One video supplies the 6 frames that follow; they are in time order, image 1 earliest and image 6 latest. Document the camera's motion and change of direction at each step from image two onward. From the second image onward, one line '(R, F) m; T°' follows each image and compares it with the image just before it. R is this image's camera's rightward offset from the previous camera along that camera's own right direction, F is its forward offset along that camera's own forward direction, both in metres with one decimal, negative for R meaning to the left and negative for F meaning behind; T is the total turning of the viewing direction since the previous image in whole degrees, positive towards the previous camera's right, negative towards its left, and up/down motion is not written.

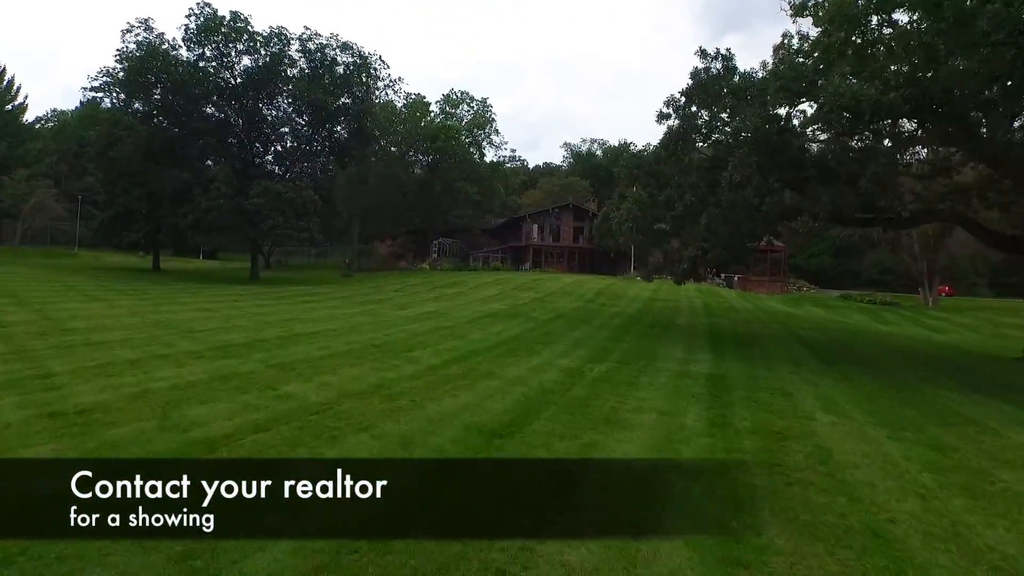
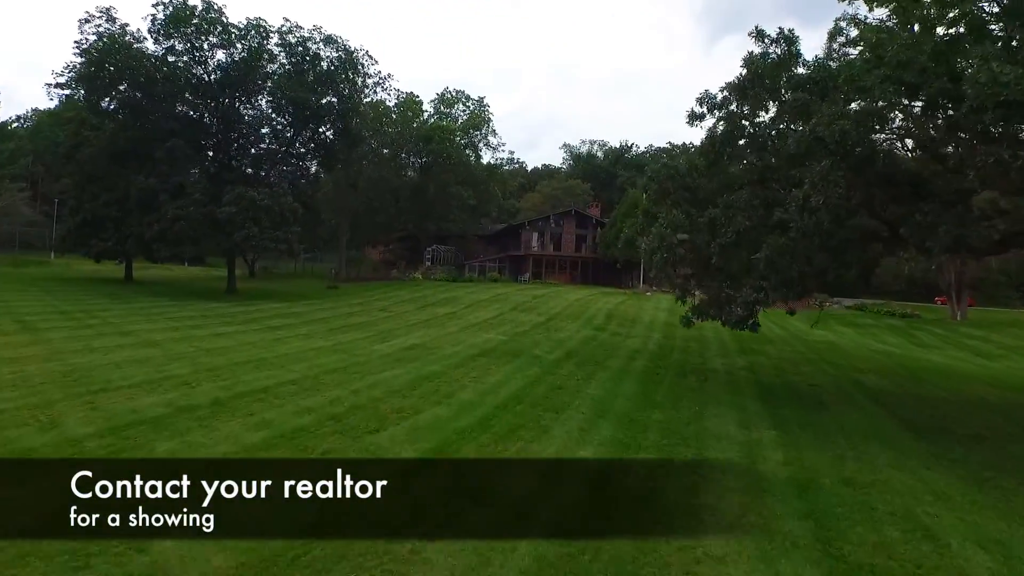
(-0.1, +2.9) m; 0°
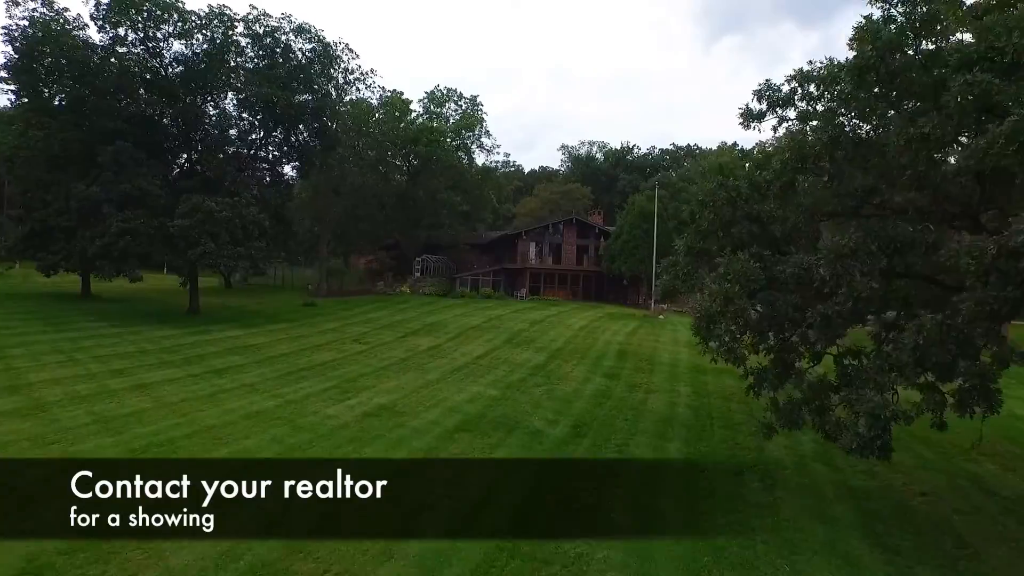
(+0.1, +3.7) m; 0°
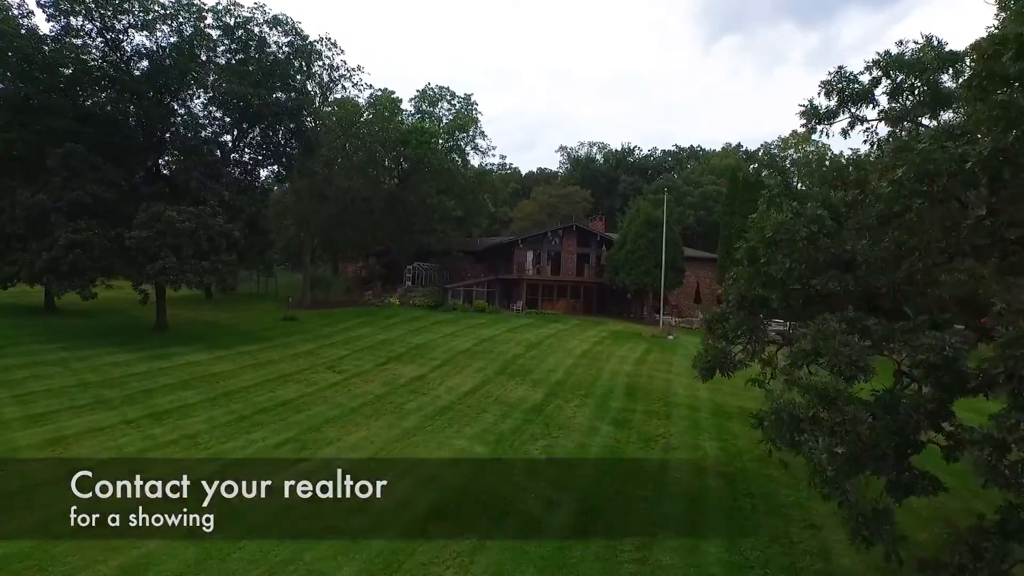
(+0.1, +2.6) m; 0°
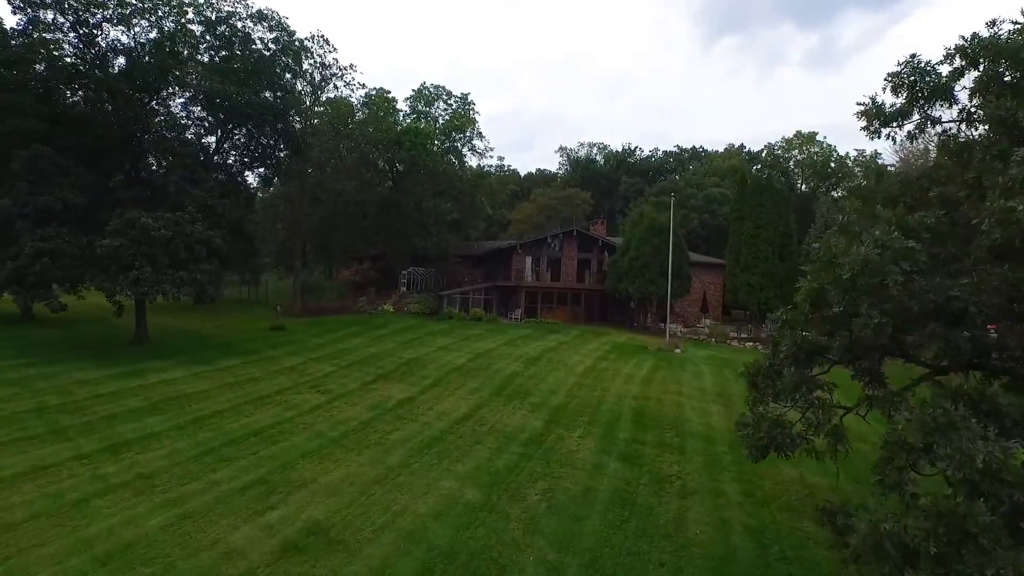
(+0.1, +1.5) m; 0°
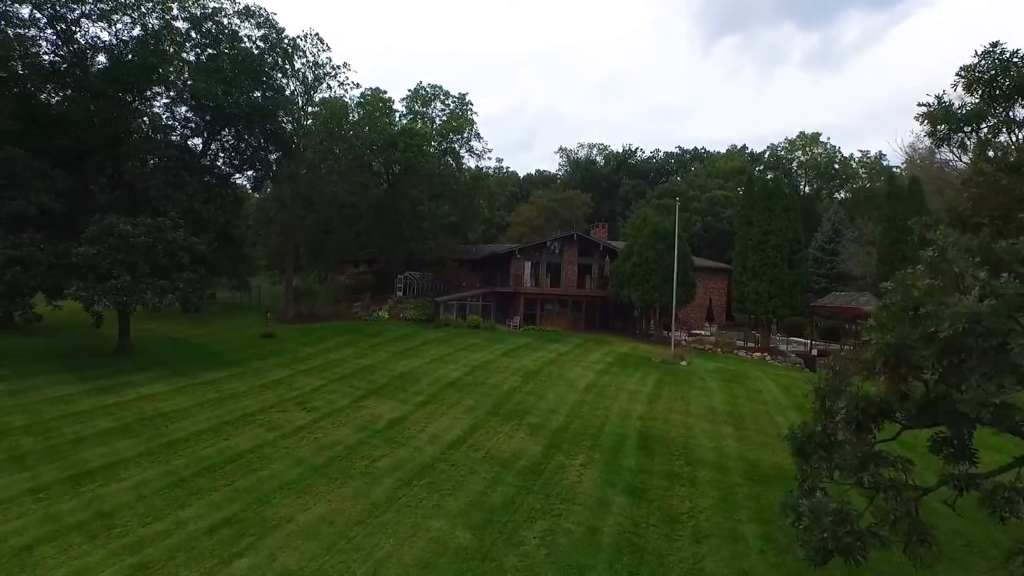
(+0.1, +1.1) m; 0°
